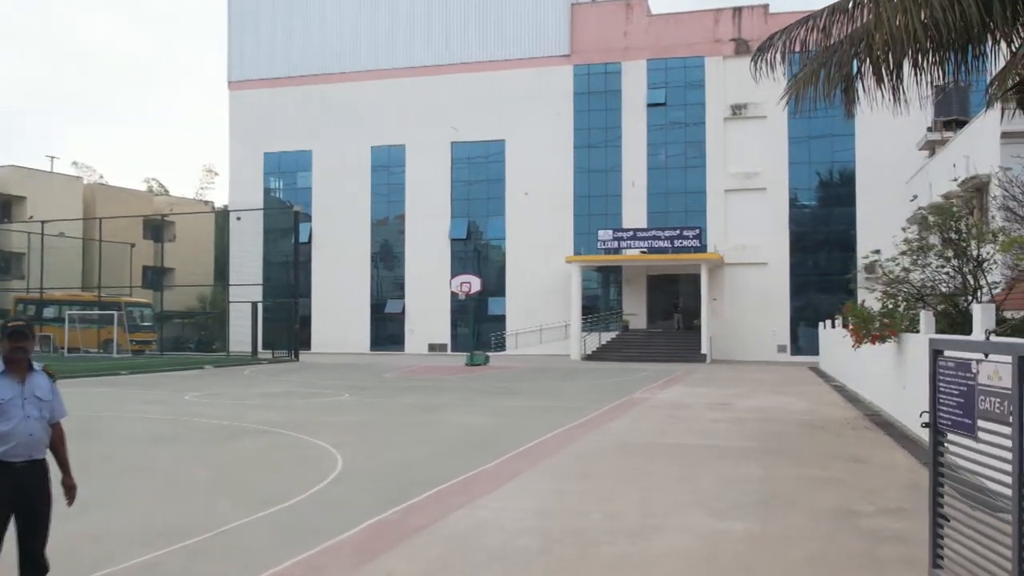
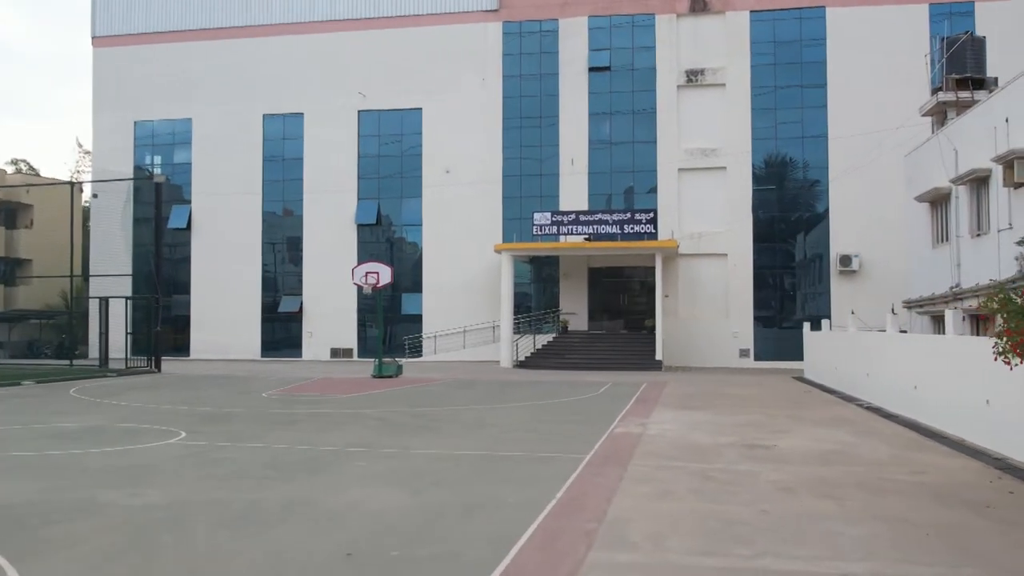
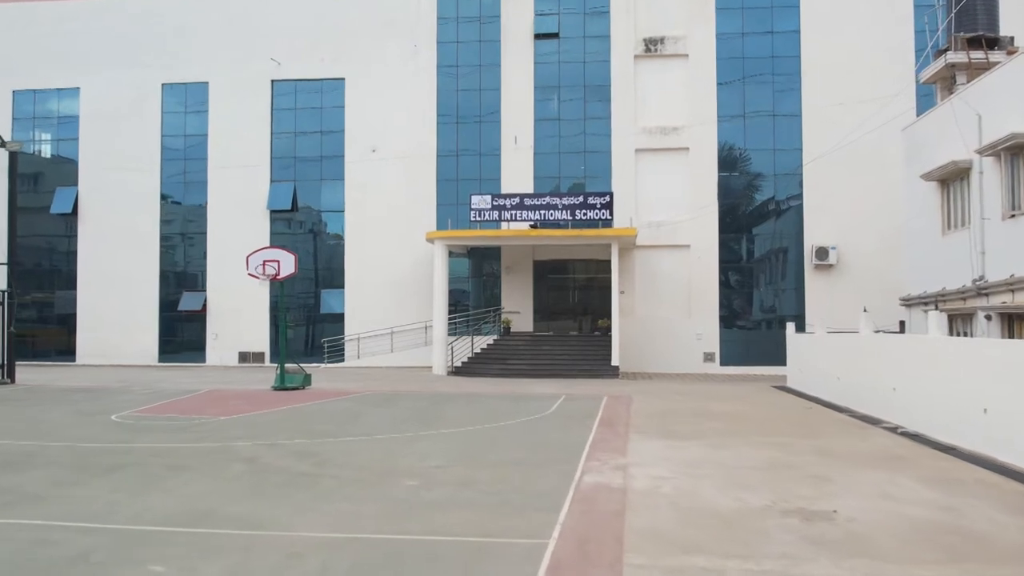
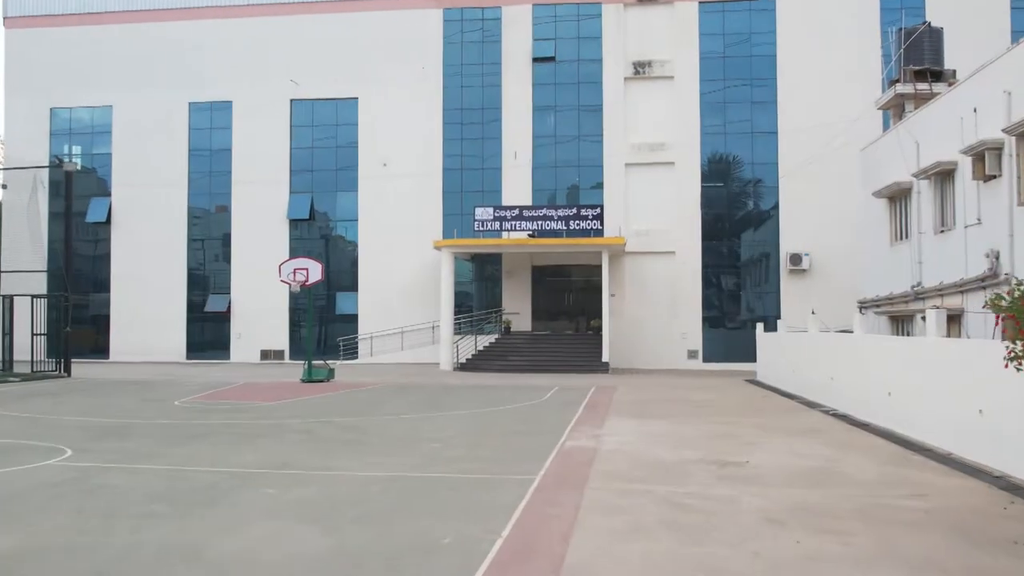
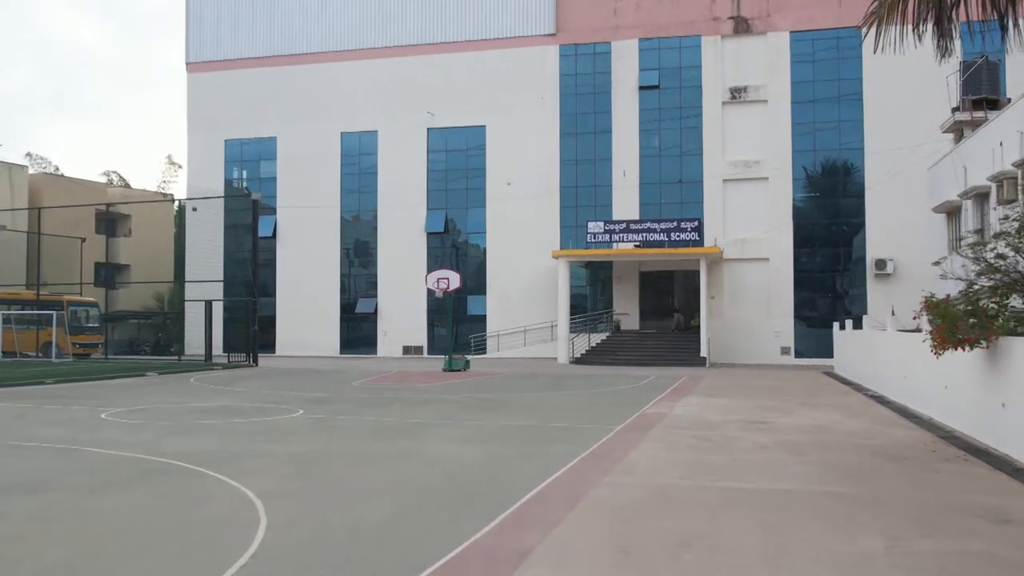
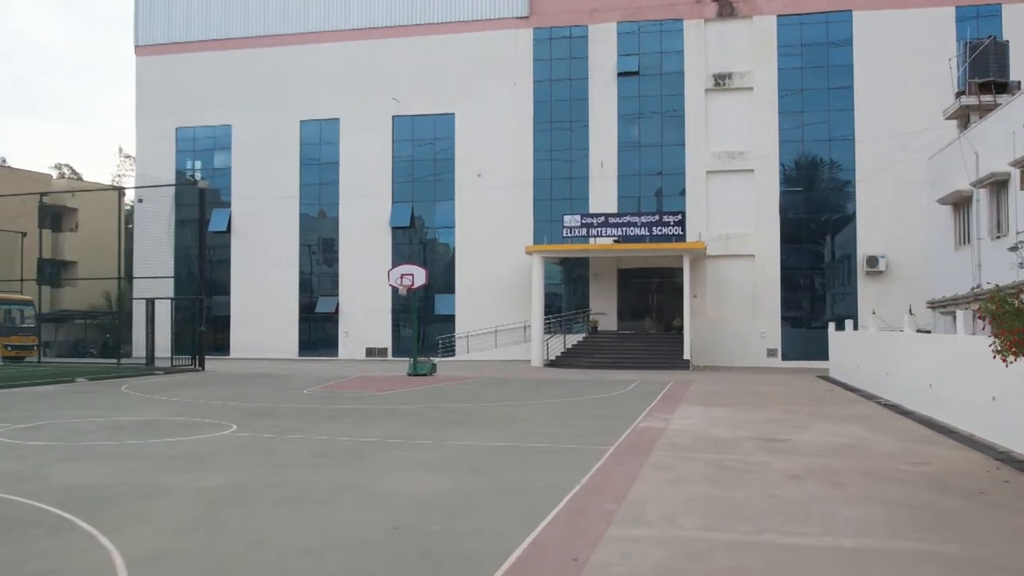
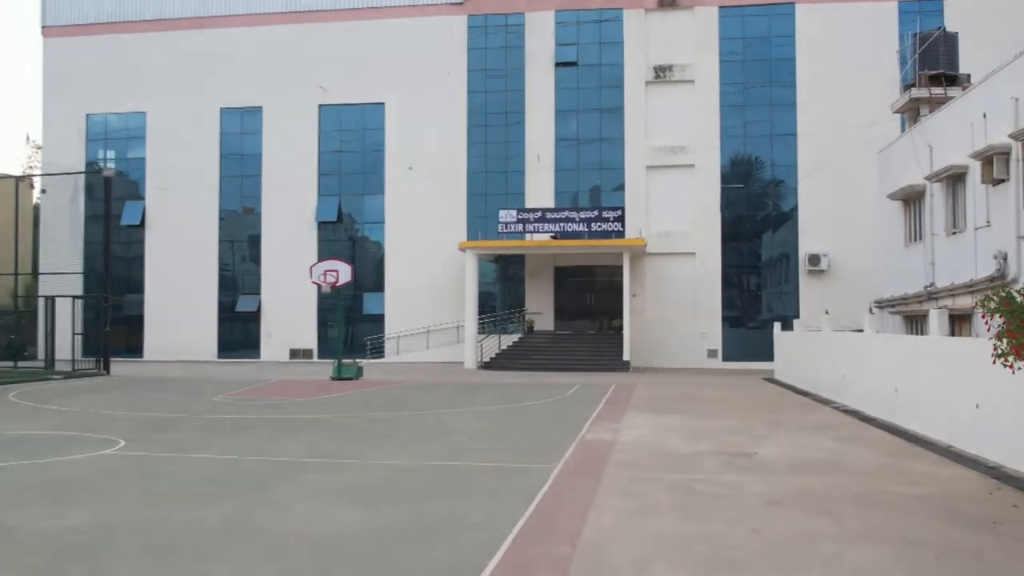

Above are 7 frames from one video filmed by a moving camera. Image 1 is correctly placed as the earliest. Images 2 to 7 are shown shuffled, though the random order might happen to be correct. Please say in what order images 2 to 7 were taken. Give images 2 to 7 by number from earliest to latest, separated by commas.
5, 6, 2, 7, 4, 3
